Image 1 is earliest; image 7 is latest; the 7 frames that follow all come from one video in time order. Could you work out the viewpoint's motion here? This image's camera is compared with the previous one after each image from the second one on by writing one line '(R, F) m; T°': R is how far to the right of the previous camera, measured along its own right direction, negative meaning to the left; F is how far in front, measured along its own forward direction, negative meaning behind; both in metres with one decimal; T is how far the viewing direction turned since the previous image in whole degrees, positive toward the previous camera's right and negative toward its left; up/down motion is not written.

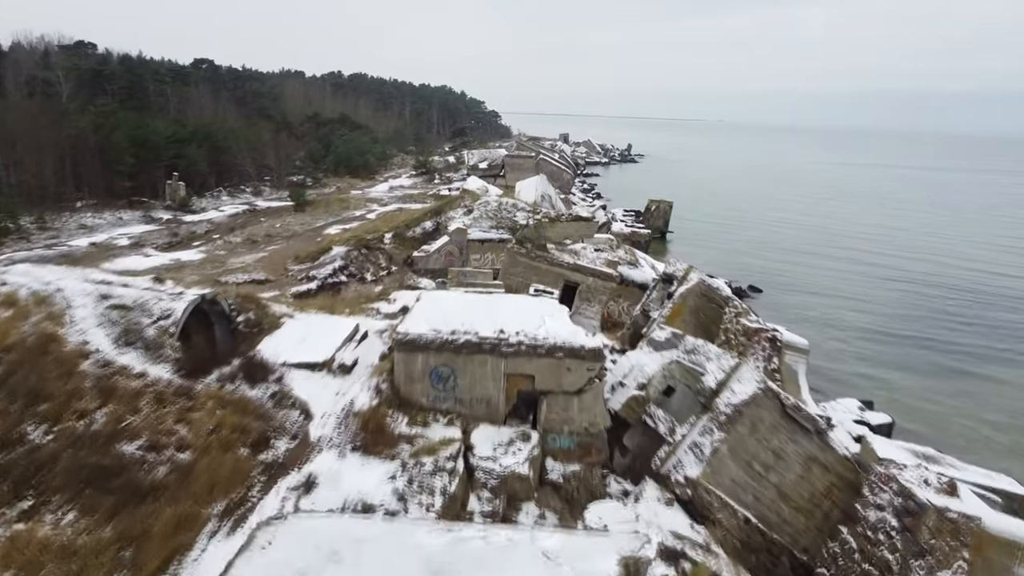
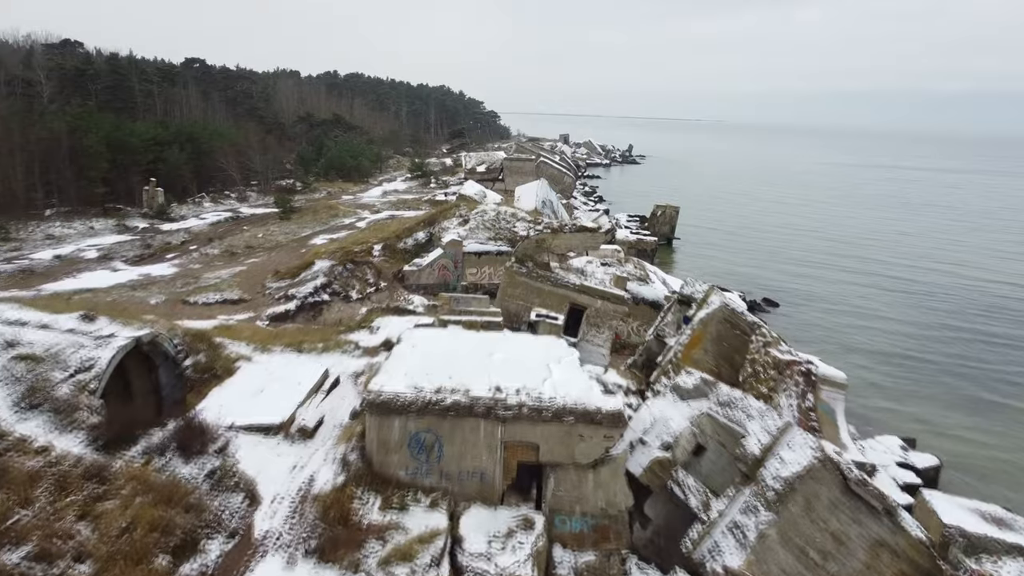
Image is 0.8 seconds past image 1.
(0.0, +1.4) m; 0°
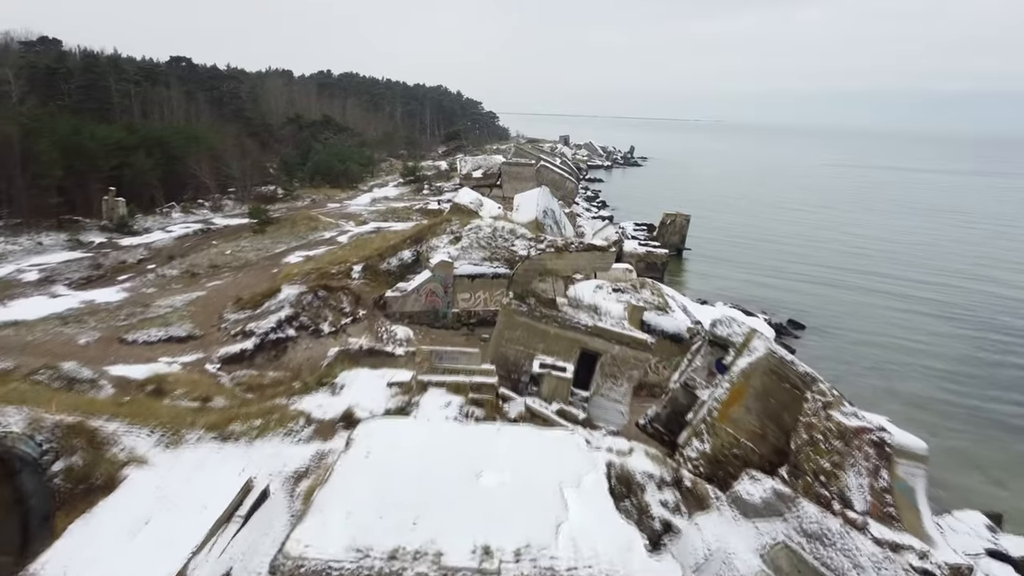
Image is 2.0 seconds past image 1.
(0.0, +2.2) m; 0°
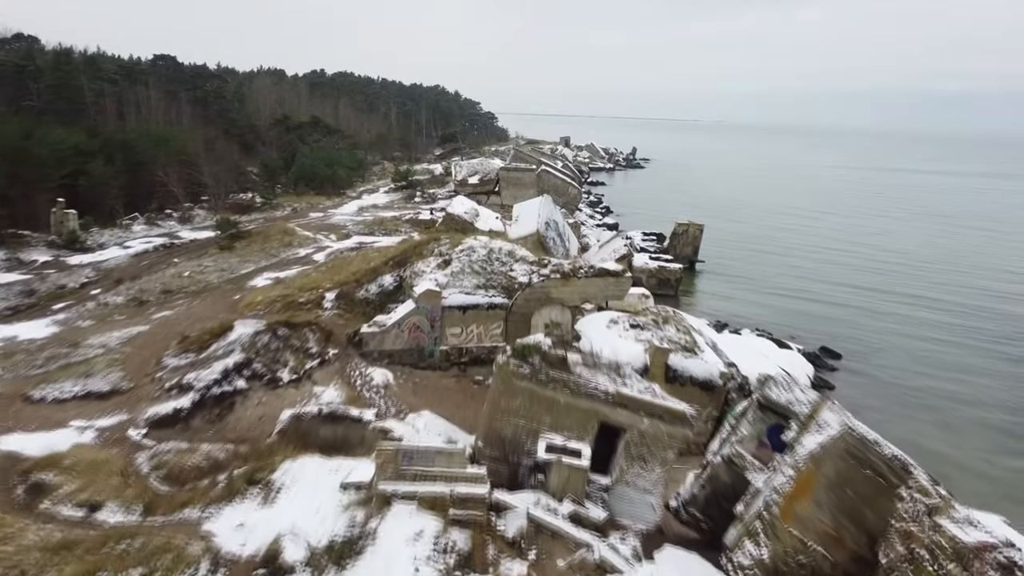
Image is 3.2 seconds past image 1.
(0.0, +2.2) m; 0°
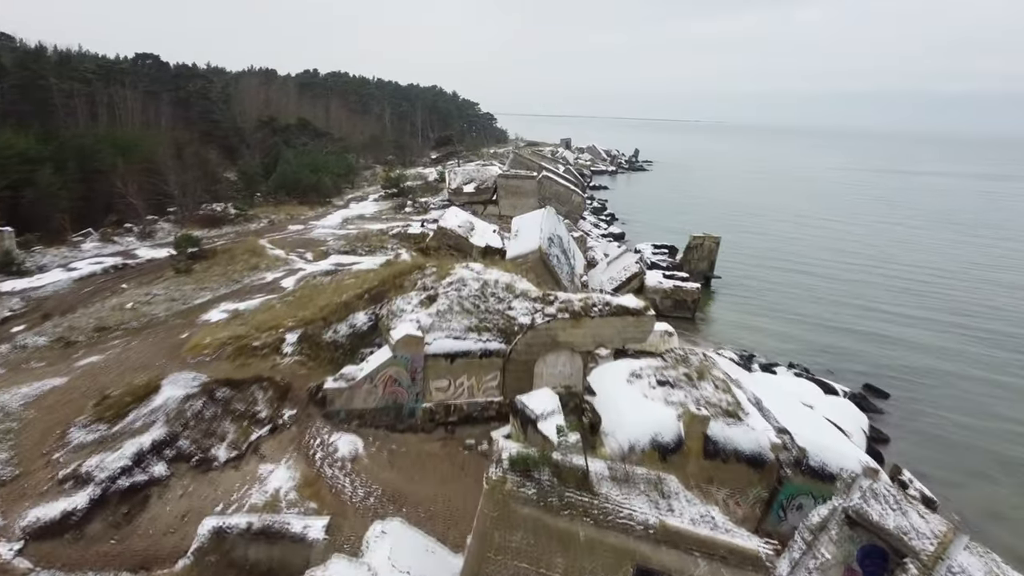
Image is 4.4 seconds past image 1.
(0.0, +2.3) m; 0°
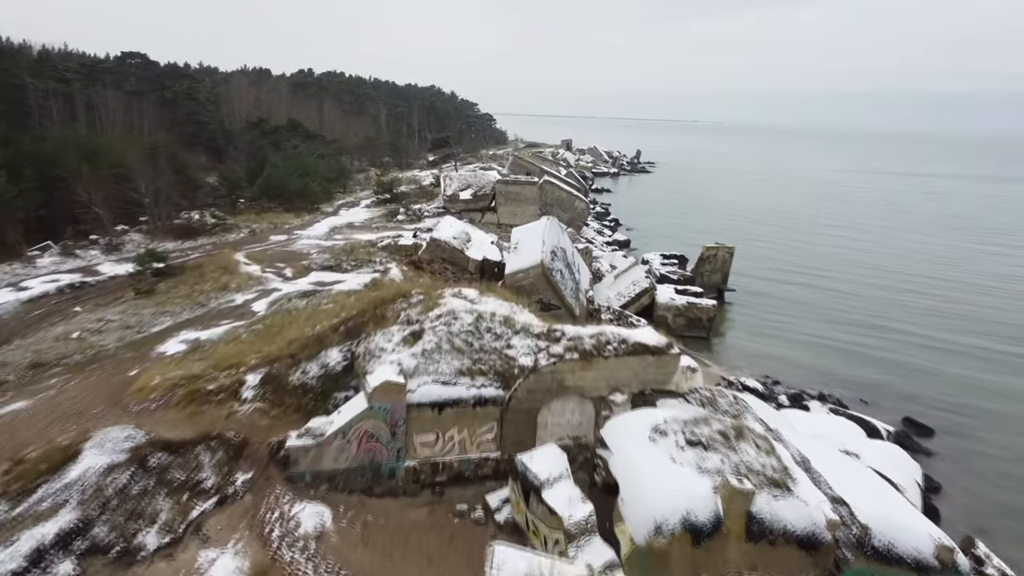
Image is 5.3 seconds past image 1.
(0.0, +1.6) m; 0°
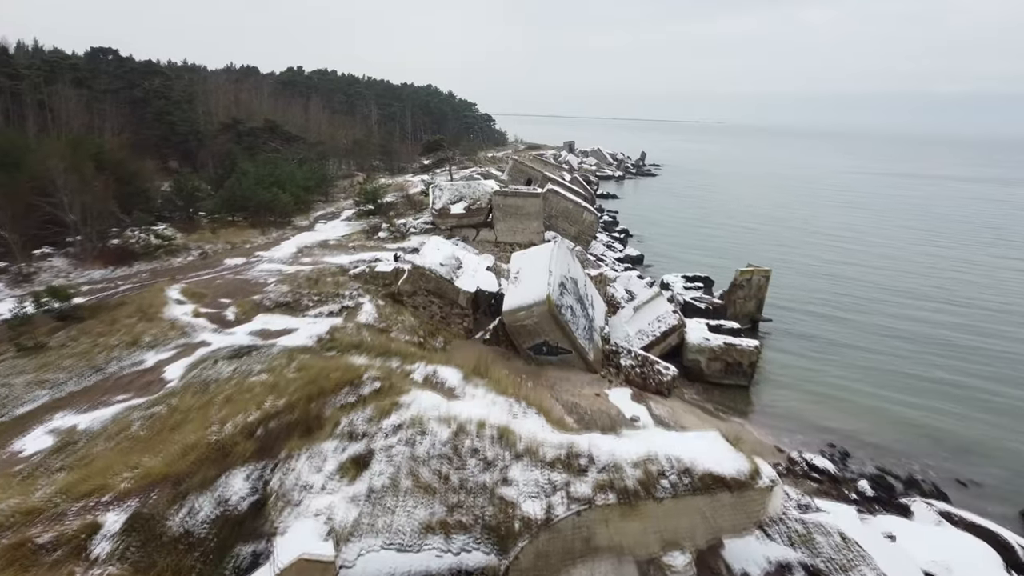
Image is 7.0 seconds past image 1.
(0.0, +3.3) m; 0°
